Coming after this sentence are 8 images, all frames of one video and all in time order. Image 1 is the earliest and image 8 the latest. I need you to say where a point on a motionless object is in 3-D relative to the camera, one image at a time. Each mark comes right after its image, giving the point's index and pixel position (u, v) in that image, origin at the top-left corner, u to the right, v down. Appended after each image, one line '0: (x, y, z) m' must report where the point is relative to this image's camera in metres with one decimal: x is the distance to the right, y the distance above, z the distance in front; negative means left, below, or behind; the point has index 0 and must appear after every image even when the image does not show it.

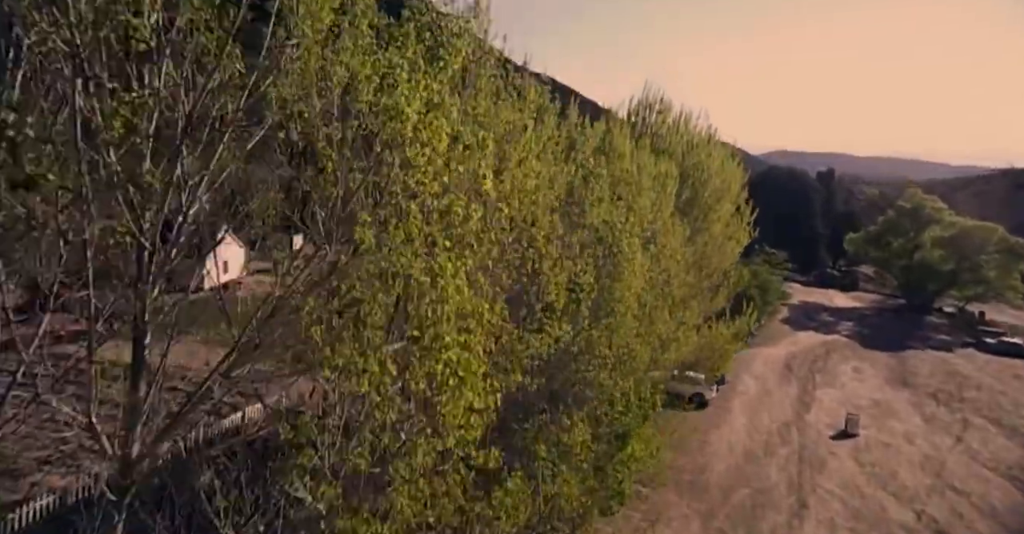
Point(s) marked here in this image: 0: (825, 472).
0: (+6.4, -4.2, +14.0) m
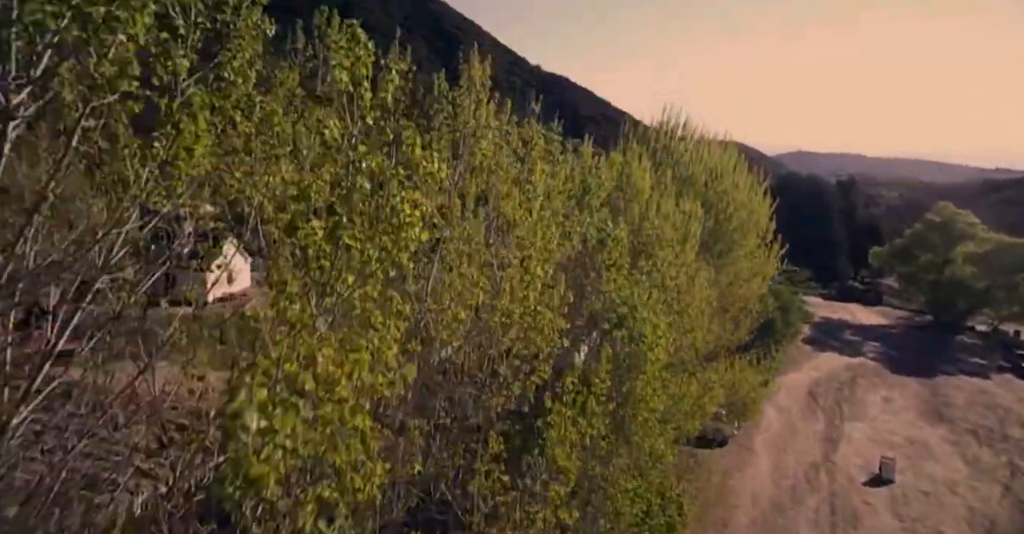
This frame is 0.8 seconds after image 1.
0: (+6.6, -4.9, +12.9) m
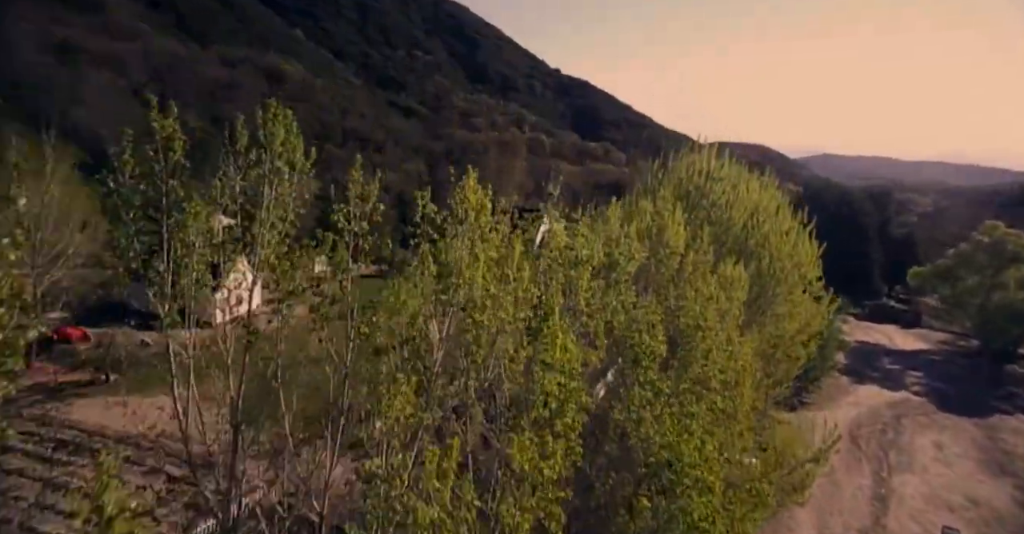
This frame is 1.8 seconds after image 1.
0: (+6.9, -5.9, +11.3) m
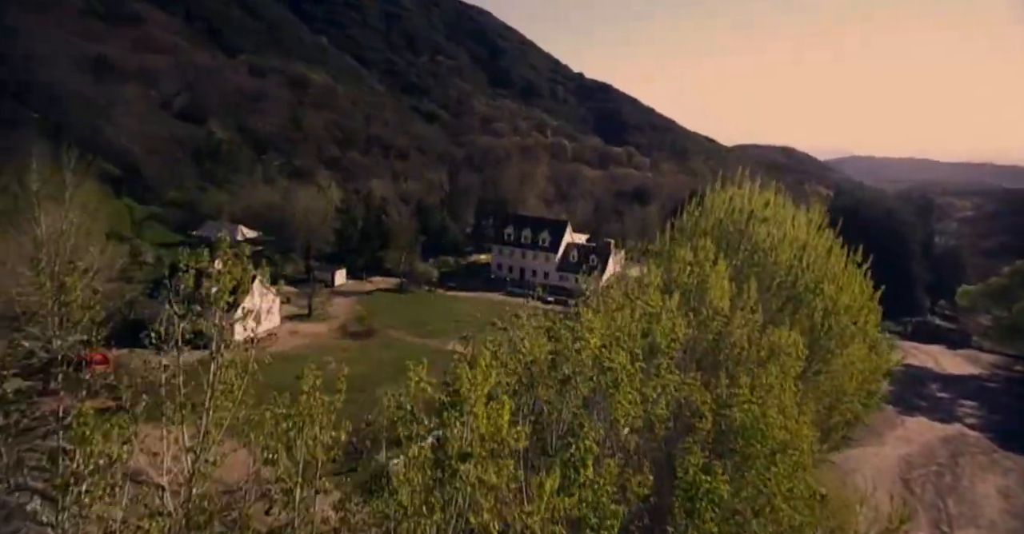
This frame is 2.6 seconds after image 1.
0: (+7.3, -6.7, +10.0) m
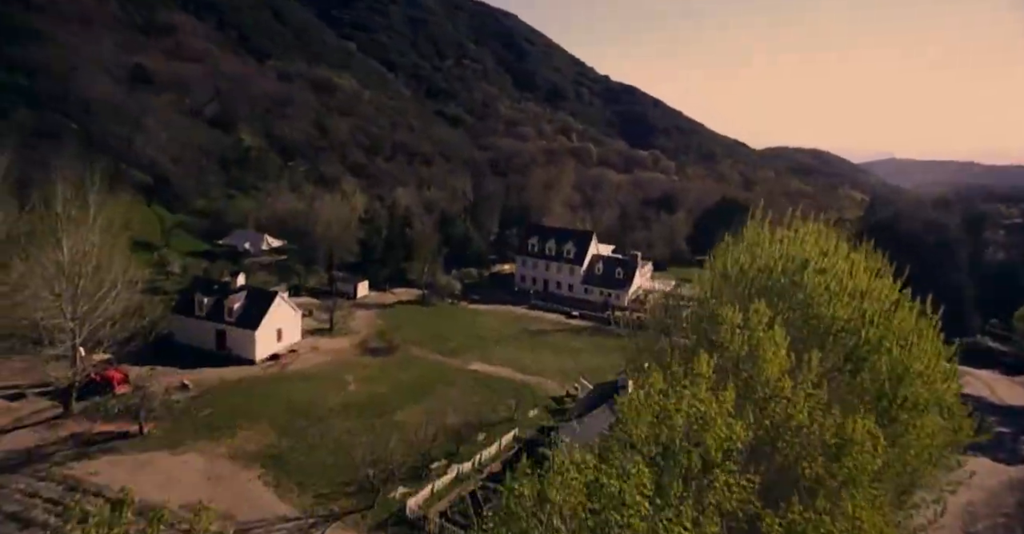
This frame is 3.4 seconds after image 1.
0: (+7.6, -7.5, +8.5) m
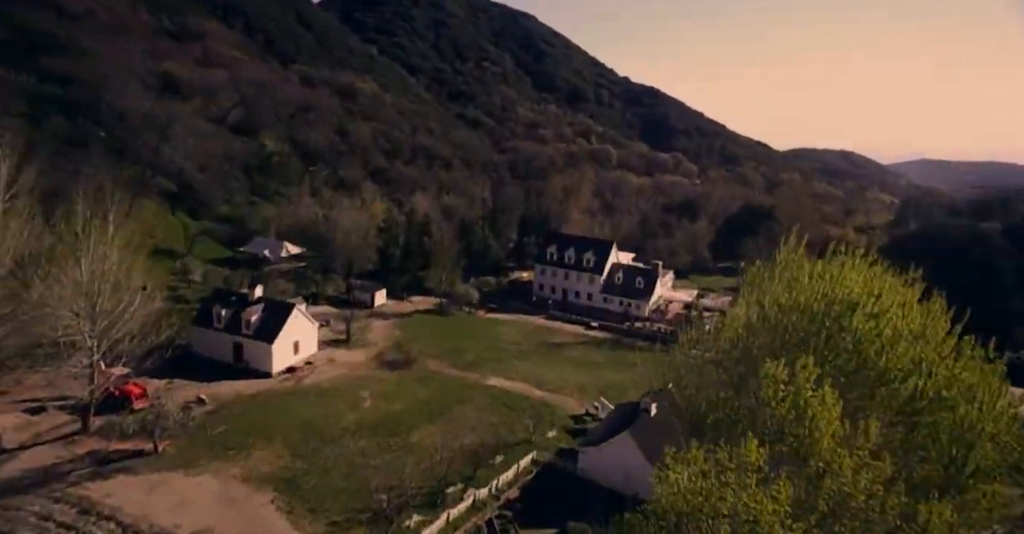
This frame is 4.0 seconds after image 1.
0: (+7.7, -8.2, +7.6) m
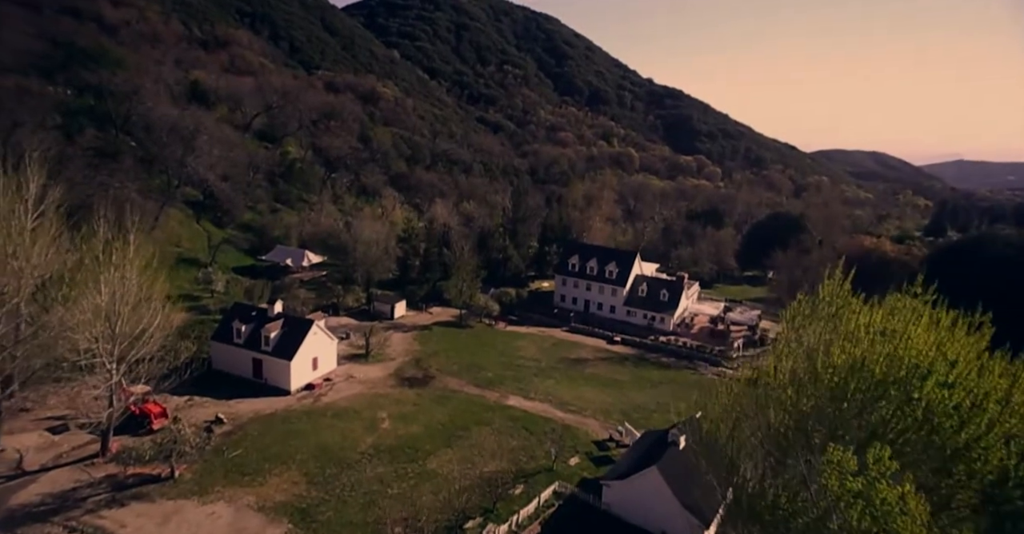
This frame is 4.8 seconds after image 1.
0: (+7.9, -9.0, +6.4) m
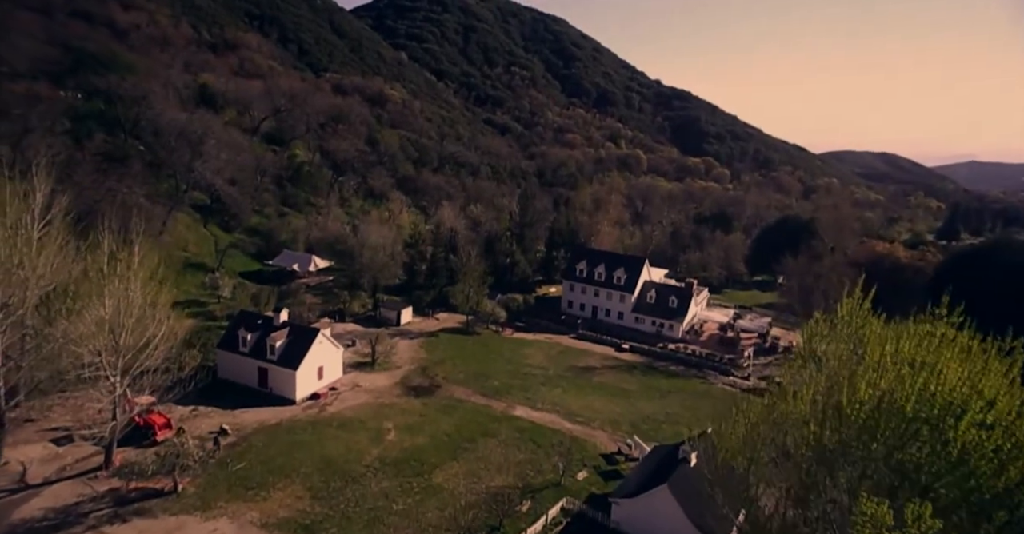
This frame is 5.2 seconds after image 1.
0: (+7.9, -9.4, +5.8) m
